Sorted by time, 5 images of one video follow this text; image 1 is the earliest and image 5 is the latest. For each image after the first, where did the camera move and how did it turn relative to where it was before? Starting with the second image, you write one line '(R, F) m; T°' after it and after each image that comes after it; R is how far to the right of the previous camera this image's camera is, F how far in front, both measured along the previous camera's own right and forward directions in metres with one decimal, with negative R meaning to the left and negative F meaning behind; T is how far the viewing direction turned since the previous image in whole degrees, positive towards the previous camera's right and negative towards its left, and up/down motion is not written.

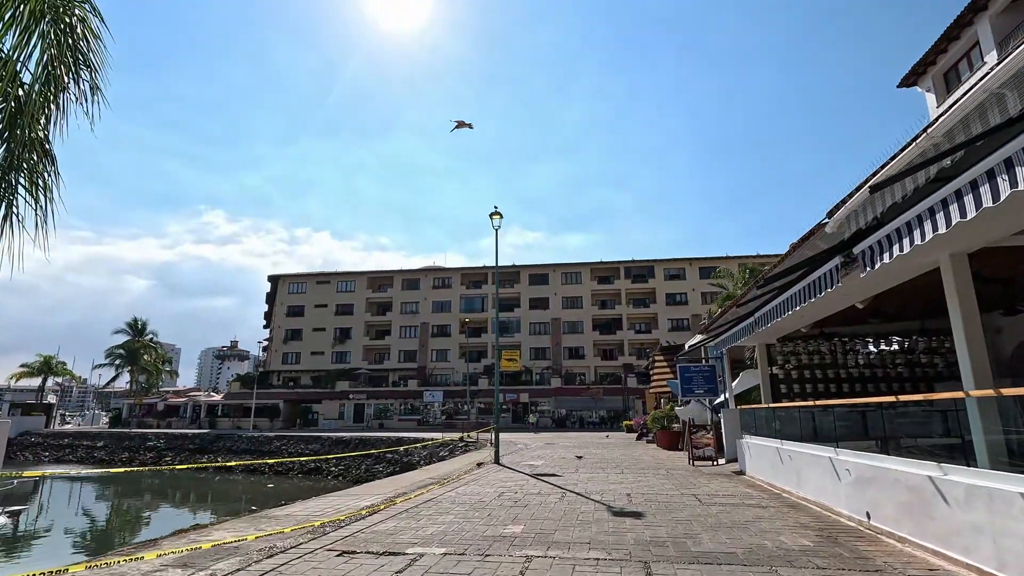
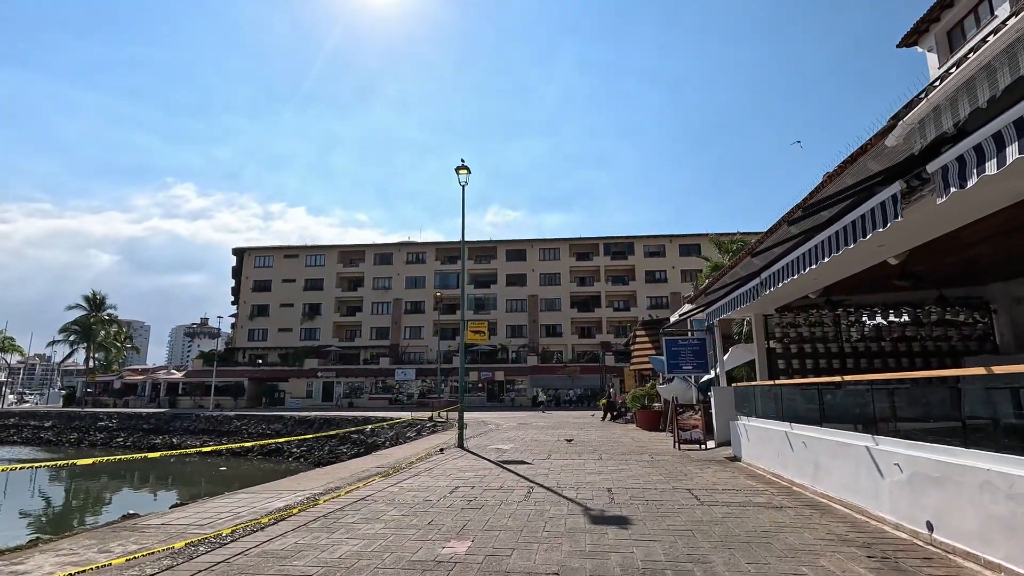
(+0.3, +1.7) m; +2°
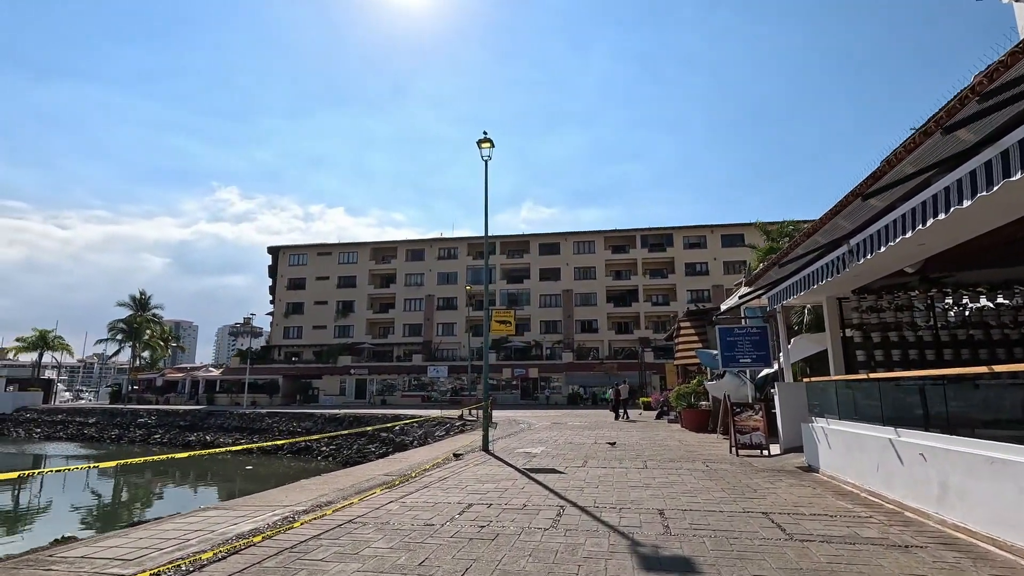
(+0.1, +1.5) m; -4°
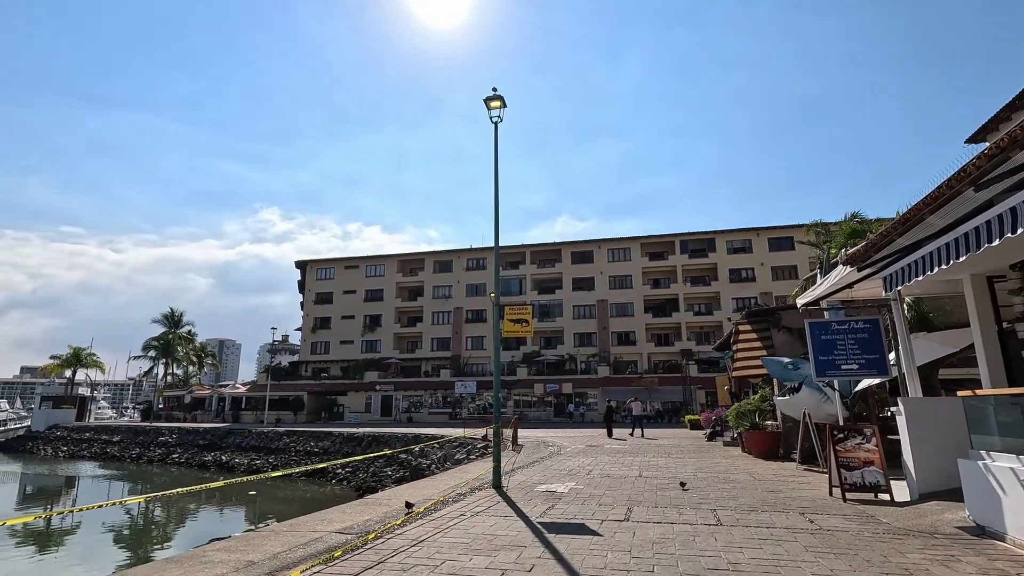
(+0.3, +2.6) m; -4°
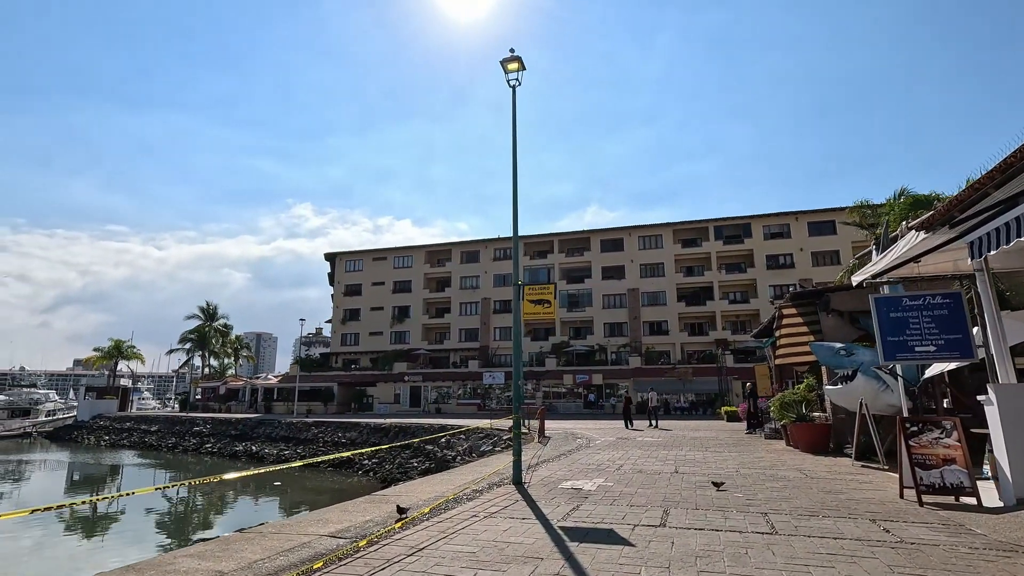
(+0.1, +0.9) m; -3°
